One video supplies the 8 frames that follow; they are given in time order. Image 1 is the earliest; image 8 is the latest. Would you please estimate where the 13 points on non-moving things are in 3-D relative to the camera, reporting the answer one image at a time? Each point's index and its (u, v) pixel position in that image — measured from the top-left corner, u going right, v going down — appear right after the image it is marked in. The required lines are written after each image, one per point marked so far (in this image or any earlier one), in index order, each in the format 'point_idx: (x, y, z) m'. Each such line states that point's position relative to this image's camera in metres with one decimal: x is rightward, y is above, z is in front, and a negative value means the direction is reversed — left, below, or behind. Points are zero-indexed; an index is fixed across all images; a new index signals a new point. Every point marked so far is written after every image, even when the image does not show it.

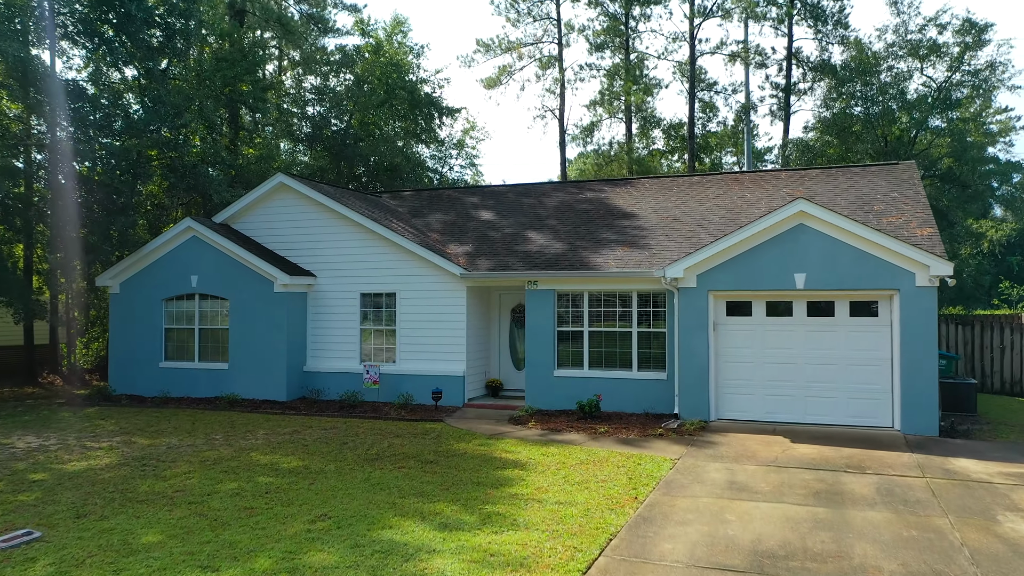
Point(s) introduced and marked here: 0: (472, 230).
0: (-0.8, +1.2, +17.1) m
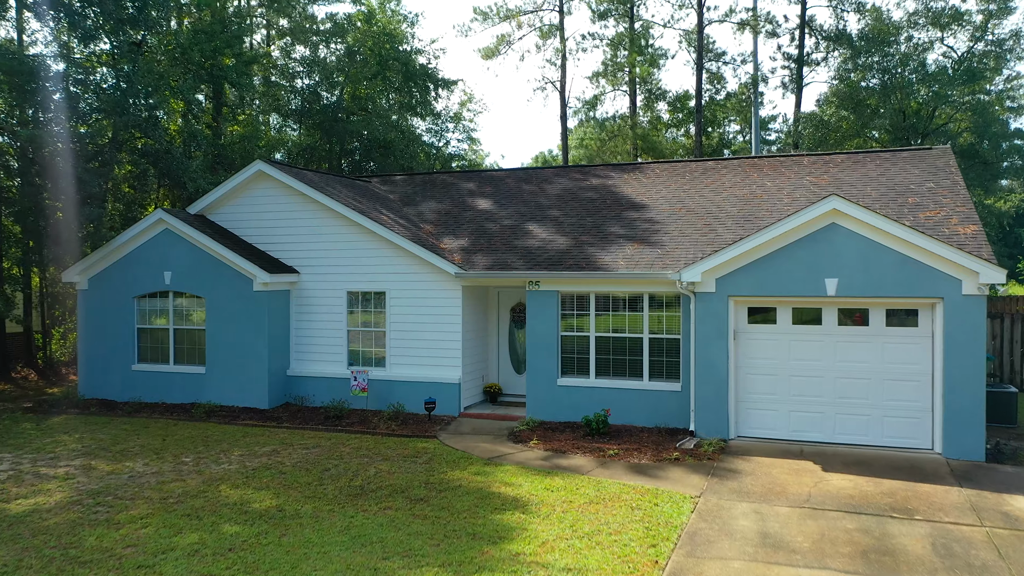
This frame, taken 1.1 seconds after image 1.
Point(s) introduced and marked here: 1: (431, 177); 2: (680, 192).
0: (-0.8, +1.2, +15.8) m
1: (-1.8, +2.5, +18.8) m
2: (+3.1, +1.8, +15.4) m
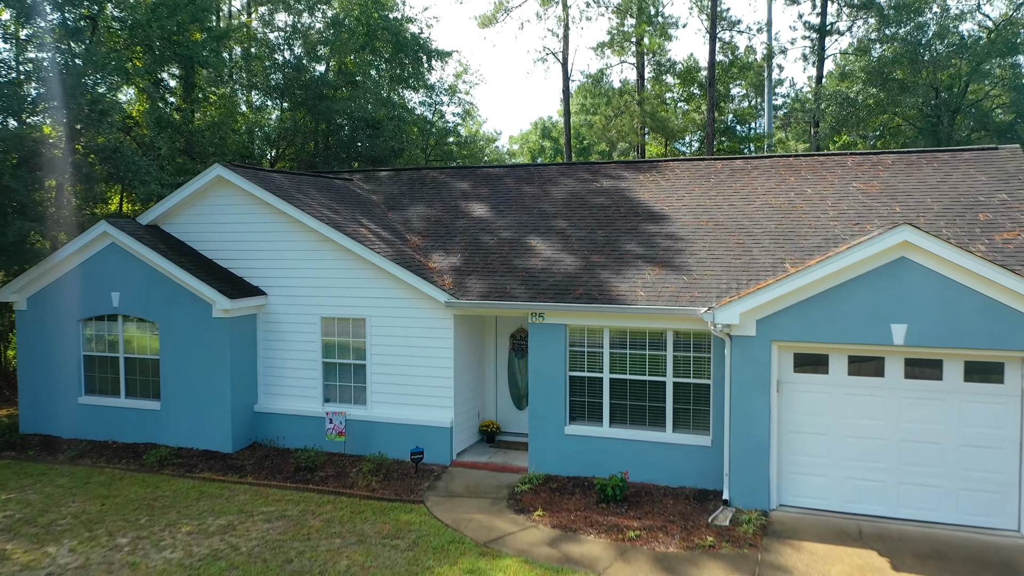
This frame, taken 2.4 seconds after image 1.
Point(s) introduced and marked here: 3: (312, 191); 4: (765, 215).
0: (-0.8, +0.9, +13.7) m
1: (-1.8, +2.3, +16.7) m
2: (+3.1, +1.4, +13.3) m
3: (-3.4, +1.6, +14.1) m
4: (+3.8, +1.1, +12.5) m
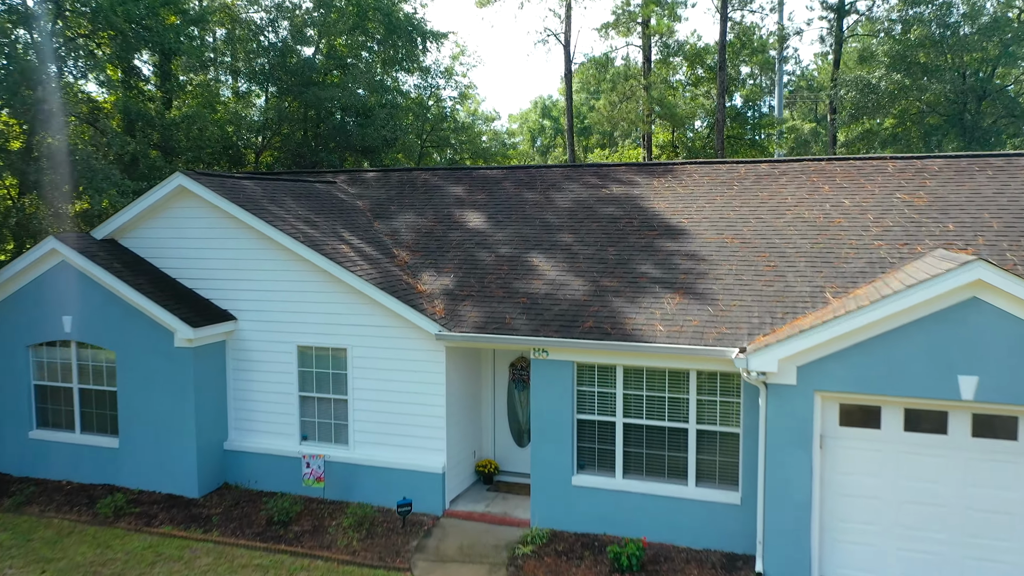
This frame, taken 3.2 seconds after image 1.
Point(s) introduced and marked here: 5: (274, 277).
0: (-0.8, +0.6, +12.3) m
1: (-1.9, +2.0, +15.2) m
2: (+3.1, +1.1, +11.8) m
3: (-3.4, +1.3, +12.6) m
4: (+3.8, +0.7, +11.0) m
5: (-3.3, +0.2, +11.4) m
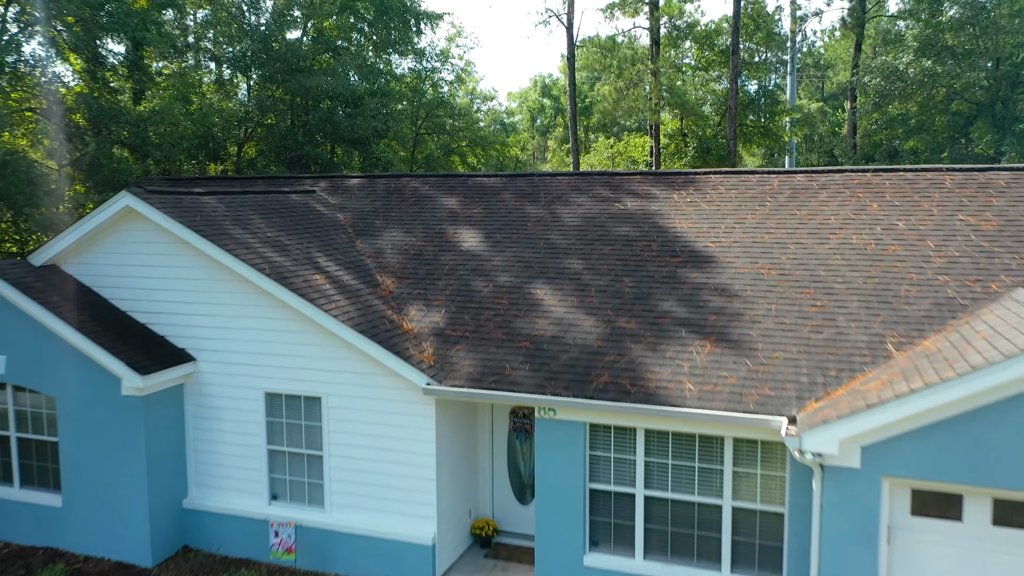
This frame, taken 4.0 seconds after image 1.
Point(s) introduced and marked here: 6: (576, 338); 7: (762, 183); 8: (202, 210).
0: (-0.8, +0.2, +10.7) m
1: (-1.9, +1.7, +13.6) m
2: (+3.1, +0.7, +10.2) m
3: (-3.4, +0.9, +11.0) m
4: (+3.8, +0.3, +9.5) m
5: (-3.3, -0.3, +9.9) m
6: (+0.7, -0.5, +9.1) m
7: (+3.4, +1.5, +11.4) m
8: (-3.9, +1.0, +10.5) m
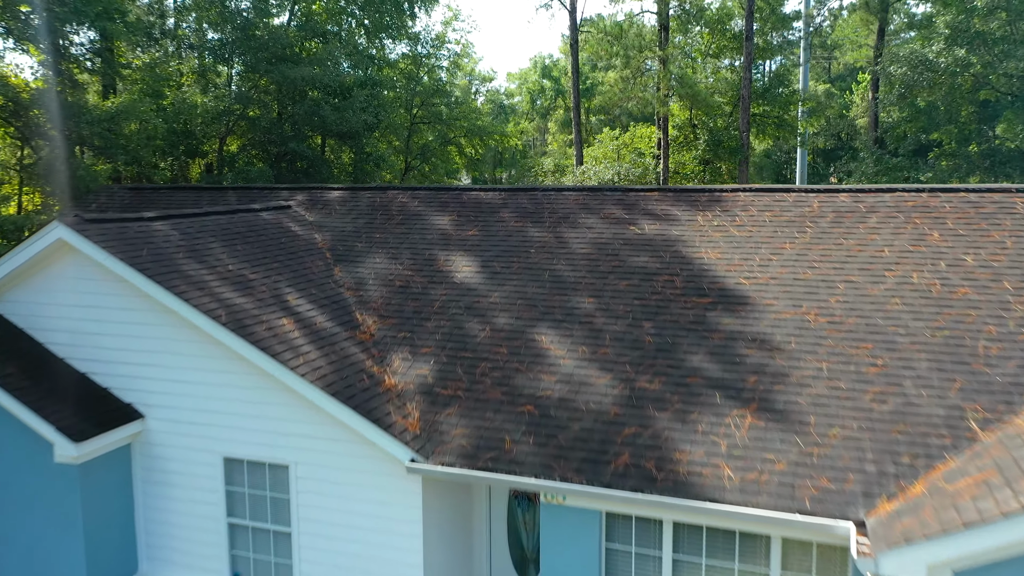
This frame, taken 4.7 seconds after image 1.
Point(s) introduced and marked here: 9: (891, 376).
0: (-0.8, -0.3, +9.2) m
1: (-1.9, +1.3, +12.1) m
2: (+3.1, +0.2, +8.8) m
3: (-3.4, +0.4, +9.5) m
4: (+3.8, -0.2, +8.0) m
5: (-3.3, -0.8, +8.4) m
6: (+0.7, -1.0, +7.6) m
7: (+3.4, +1.0, +9.9) m
8: (-3.9, +0.5, +9.0) m
9: (+3.3, -0.8, +7.2) m
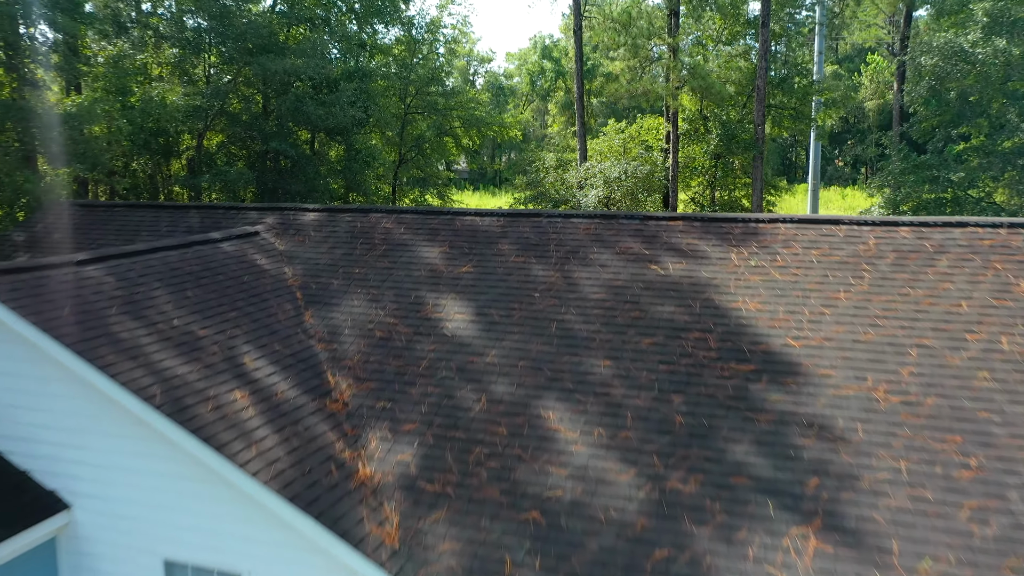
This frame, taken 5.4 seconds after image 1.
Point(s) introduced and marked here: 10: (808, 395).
0: (-0.8, -0.8, +7.7) m
1: (-1.8, +0.8, +10.5) m
2: (+3.1, -0.4, +7.3) m
3: (-3.4, -0.1, +8.0) m
4: (+3.8, -0.8, +6.5) m
5: (-3.2, -1.3, +6.9) m
6: (+0.7, -1.6, +6.1) m
7: (+3.4, +0.5, +8.4) m
8: (-3.9, 0.0, +7.4) m
9: (+3.3, -1.4, +5.7) m
10: (+2.4, -0.9, +6.7) m
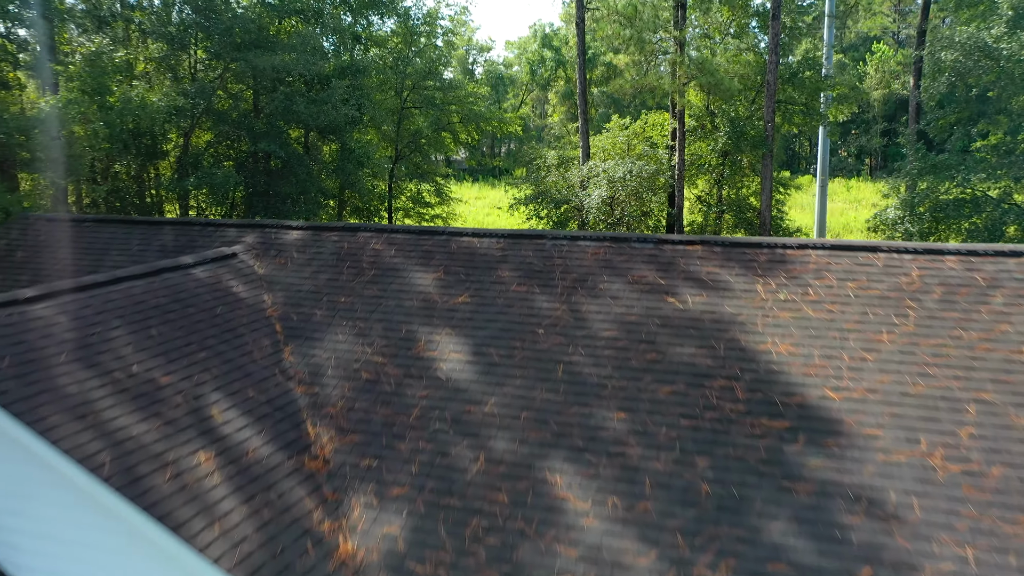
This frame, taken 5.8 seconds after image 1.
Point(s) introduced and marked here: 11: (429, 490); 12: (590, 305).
0: (-0.8, -1.2, +6.9) m
1: (-1.8, +0.5, +9.7) m
2: (+3.1, -0.7, +6.4) m
3: (-3.4, -0.4, +7.1) m
4: (+3.8, -1.1, +5.6) m
5: (-3.2, -1.7, +6.1) m
6: (+0.7, -2.0, +5.3) m
7: (+3.5, +0.2, +7.5) m
8: (-3.9, -0.4, +6.6) m
9: (+3.3, -1.7, +4.9) m
10: (+2.4, -1.2, +5.9) m
11: (-0.6, -1.5, +6.3) m
12: (+0.7, -0.2, +7.9) m
